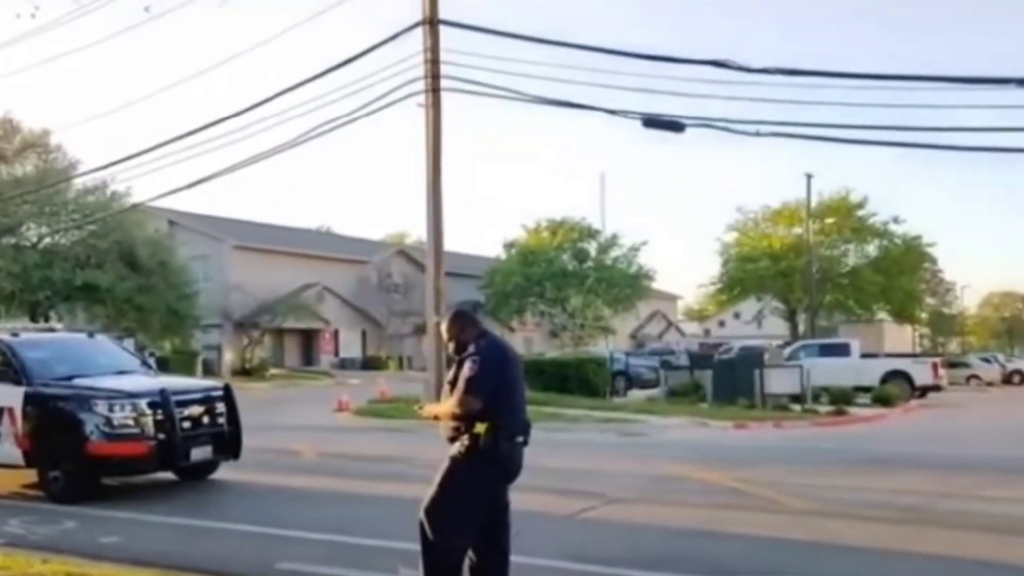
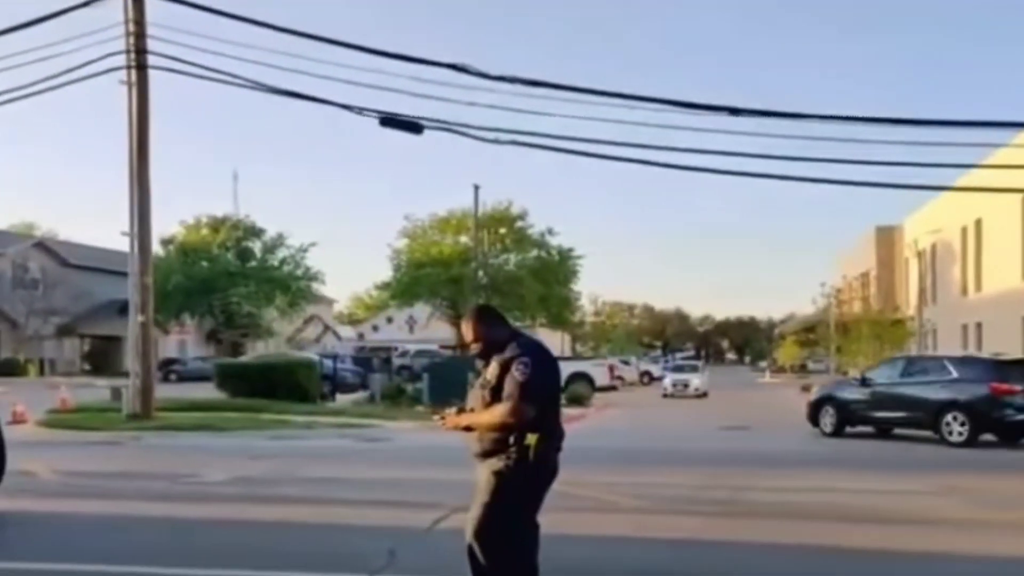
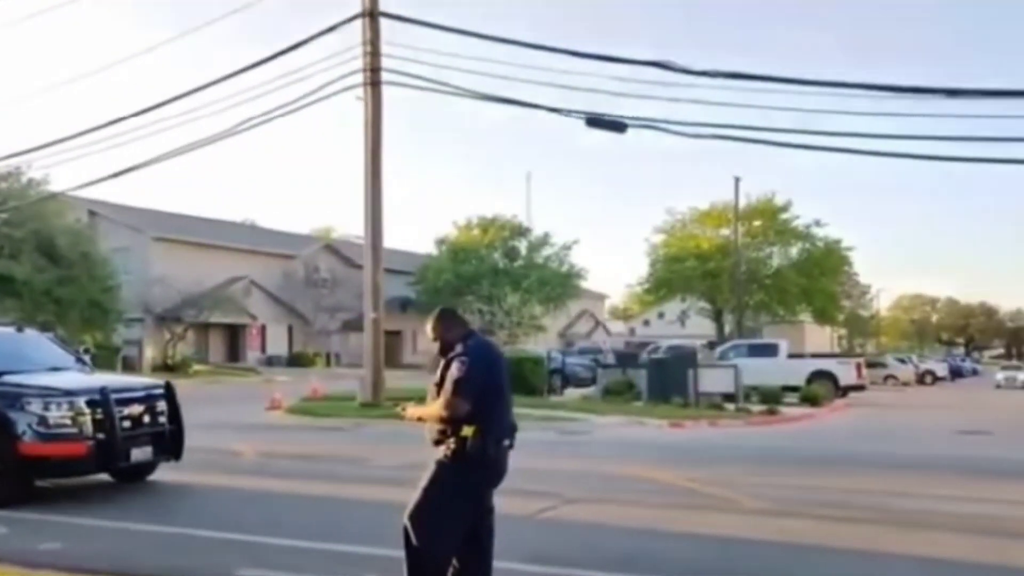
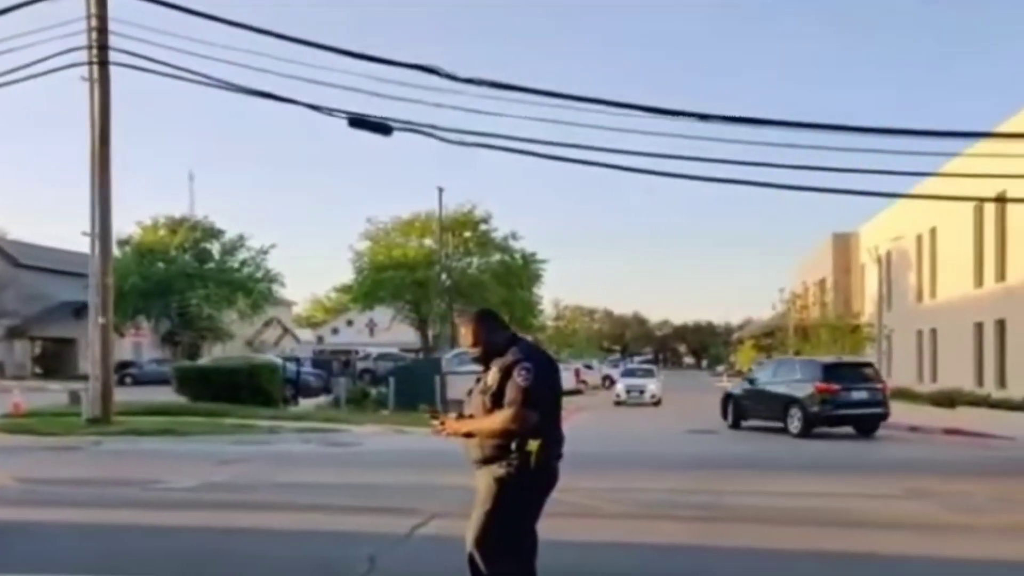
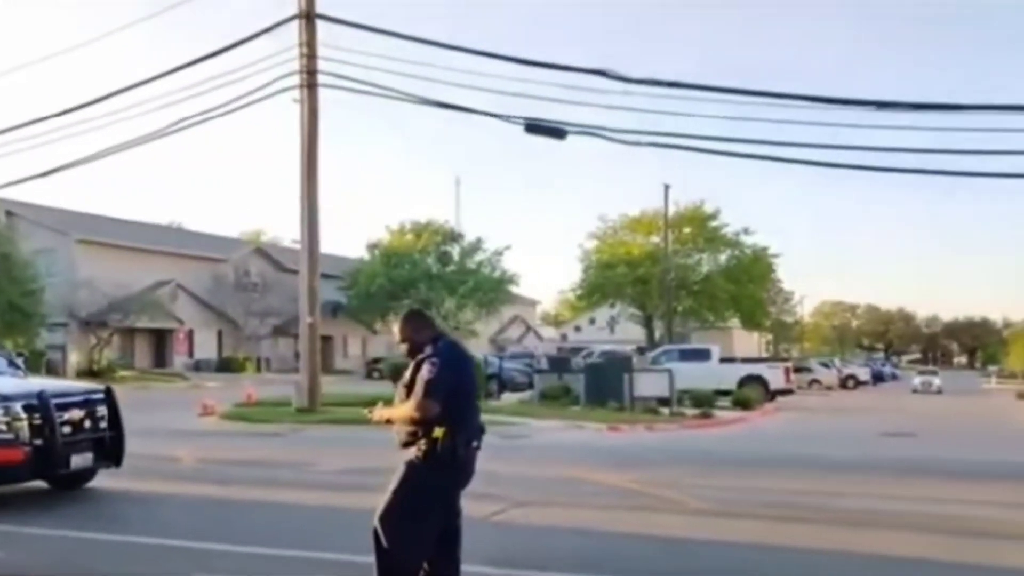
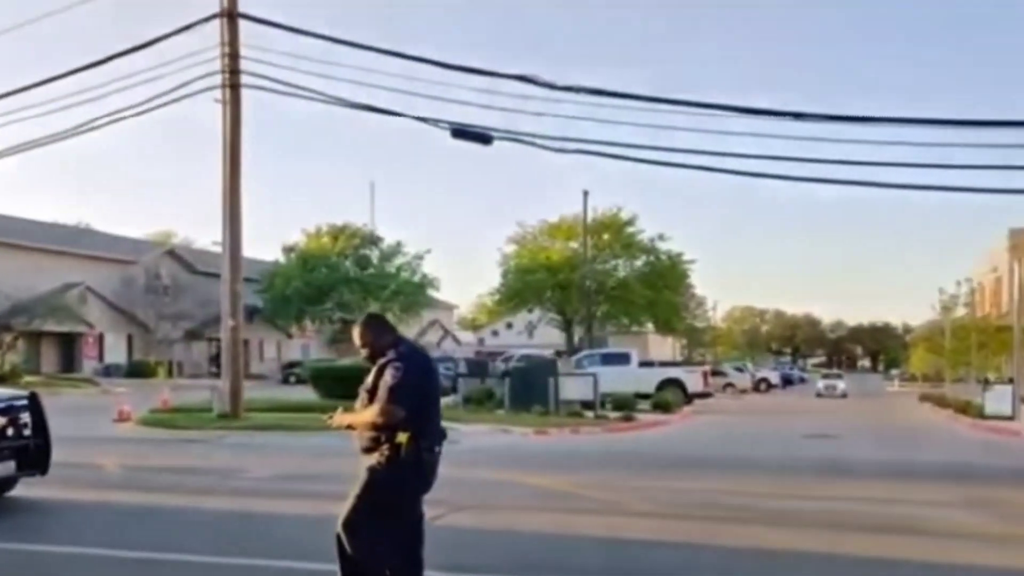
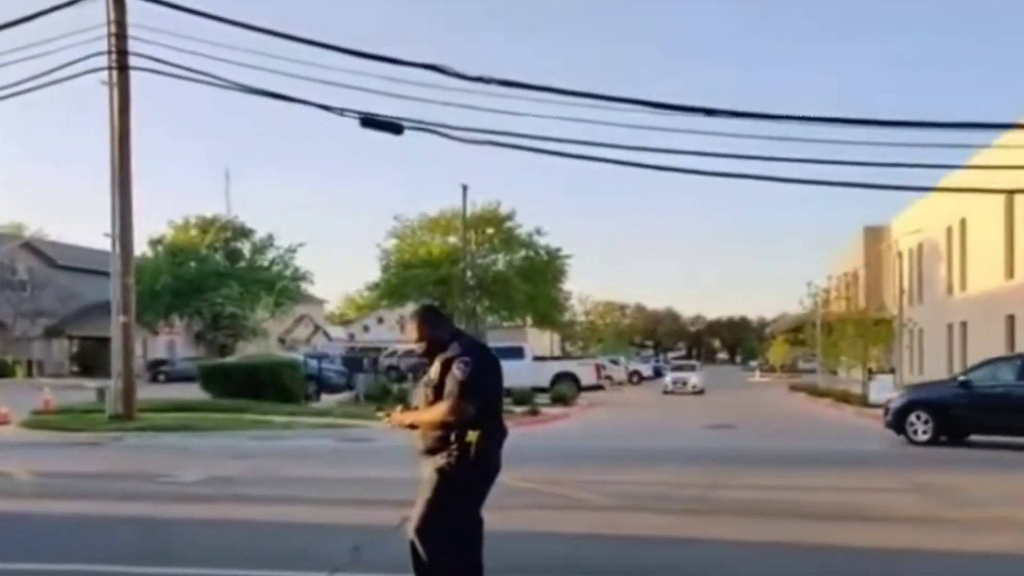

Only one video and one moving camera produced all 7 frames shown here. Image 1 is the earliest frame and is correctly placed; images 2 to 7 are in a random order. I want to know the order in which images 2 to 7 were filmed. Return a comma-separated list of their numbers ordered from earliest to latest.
3, 5, 6, 7, 2, 4
